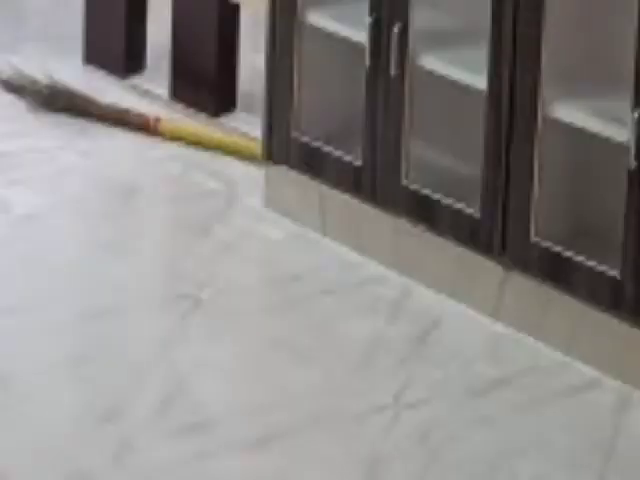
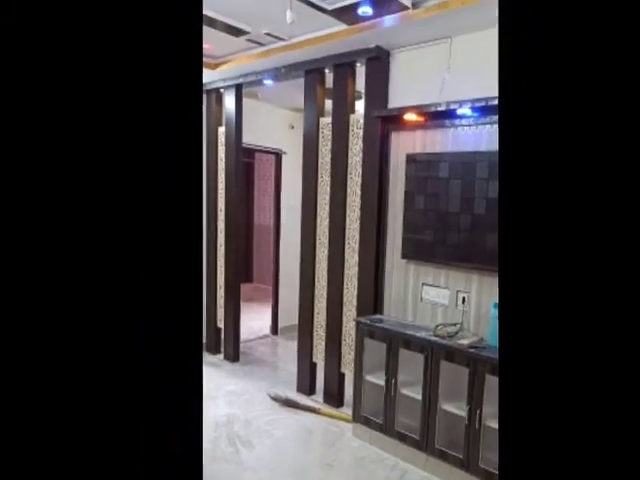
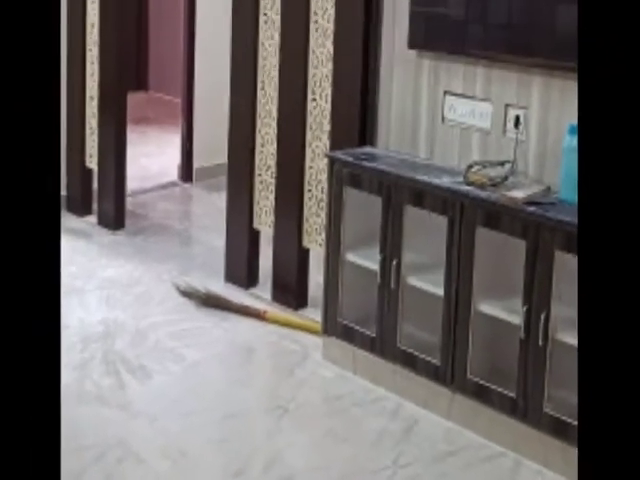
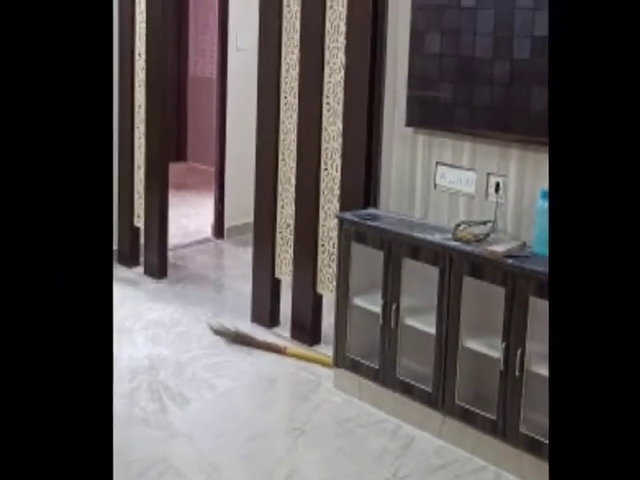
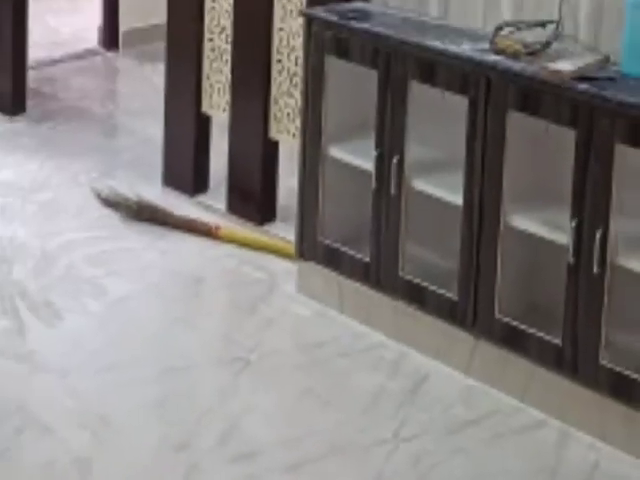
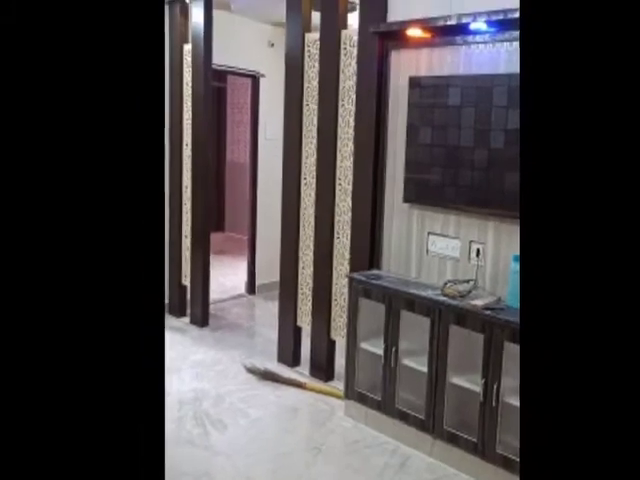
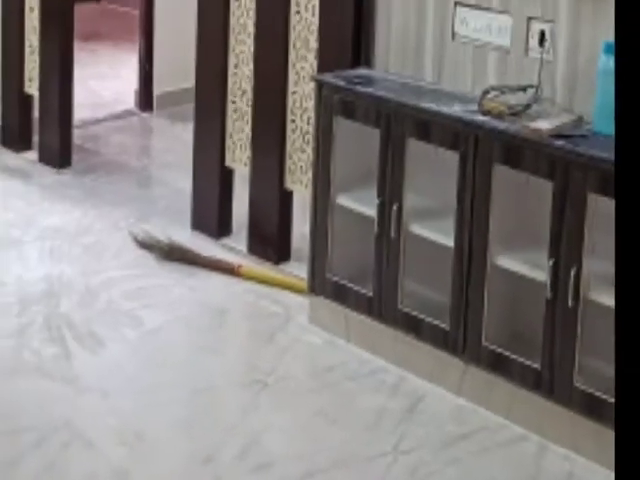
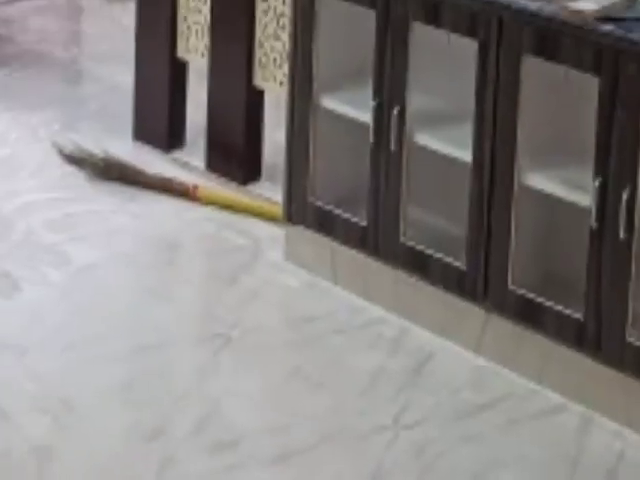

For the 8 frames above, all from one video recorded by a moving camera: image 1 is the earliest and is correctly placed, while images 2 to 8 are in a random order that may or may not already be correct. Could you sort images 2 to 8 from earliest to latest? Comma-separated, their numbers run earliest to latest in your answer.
8, 5, 7, 3, 4, 6, 2
